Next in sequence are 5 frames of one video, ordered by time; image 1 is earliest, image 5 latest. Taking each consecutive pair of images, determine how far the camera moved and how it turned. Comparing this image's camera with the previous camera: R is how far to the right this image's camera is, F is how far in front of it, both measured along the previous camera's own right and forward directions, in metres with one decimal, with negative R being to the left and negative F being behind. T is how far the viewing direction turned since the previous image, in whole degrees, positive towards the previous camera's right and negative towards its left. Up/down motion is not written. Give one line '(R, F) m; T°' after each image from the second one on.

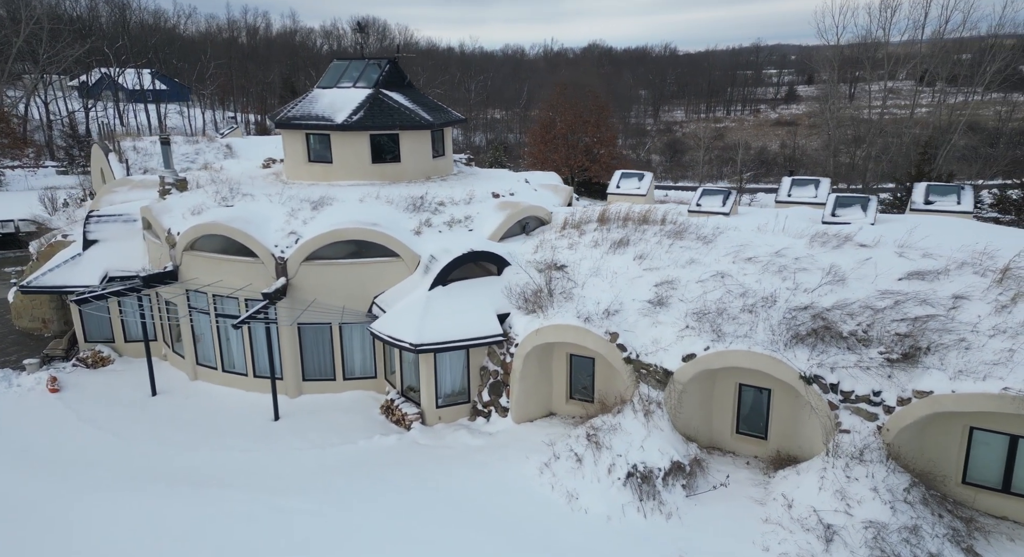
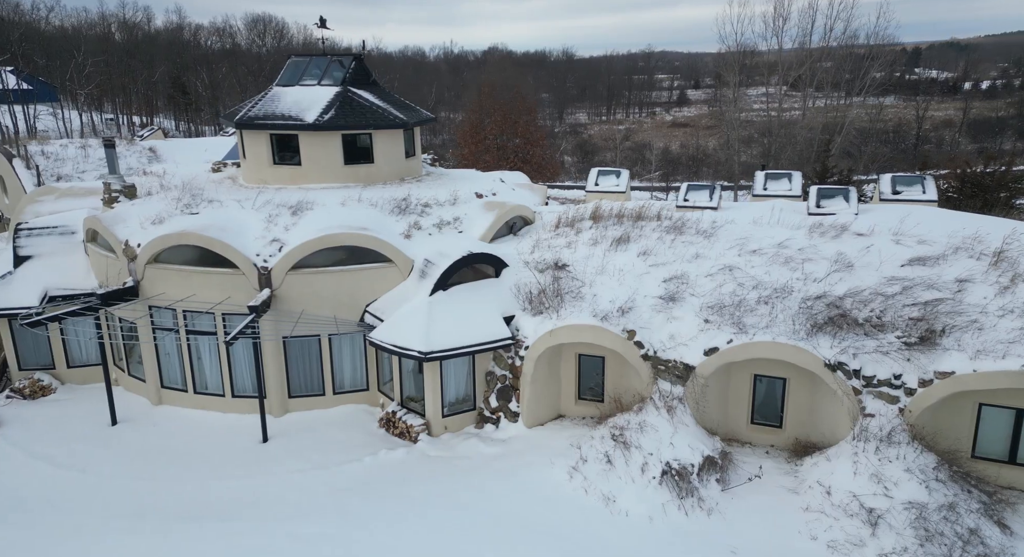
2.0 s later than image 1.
(-2.4, +0.7) m; +7°
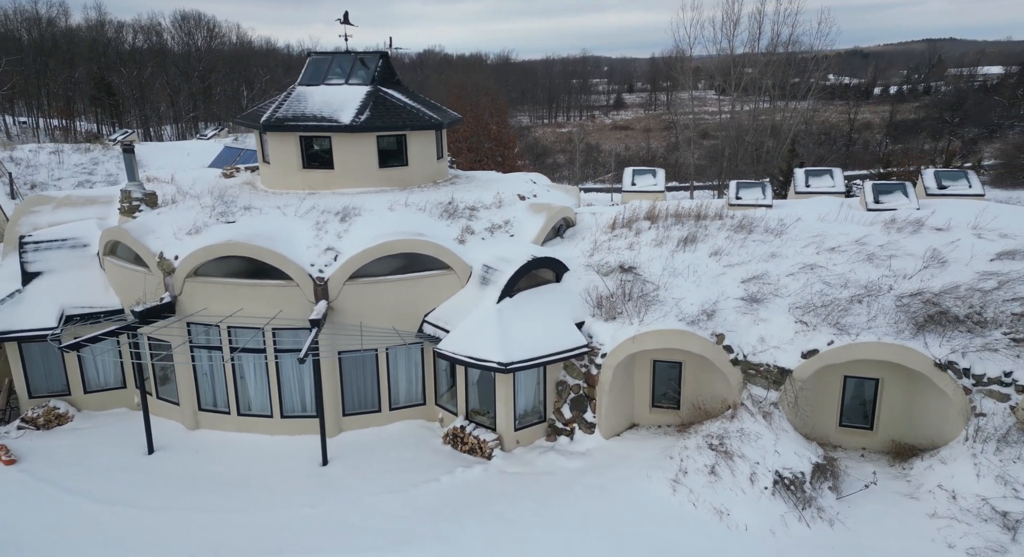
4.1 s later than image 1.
(-3.0, +1.1) m; +3°
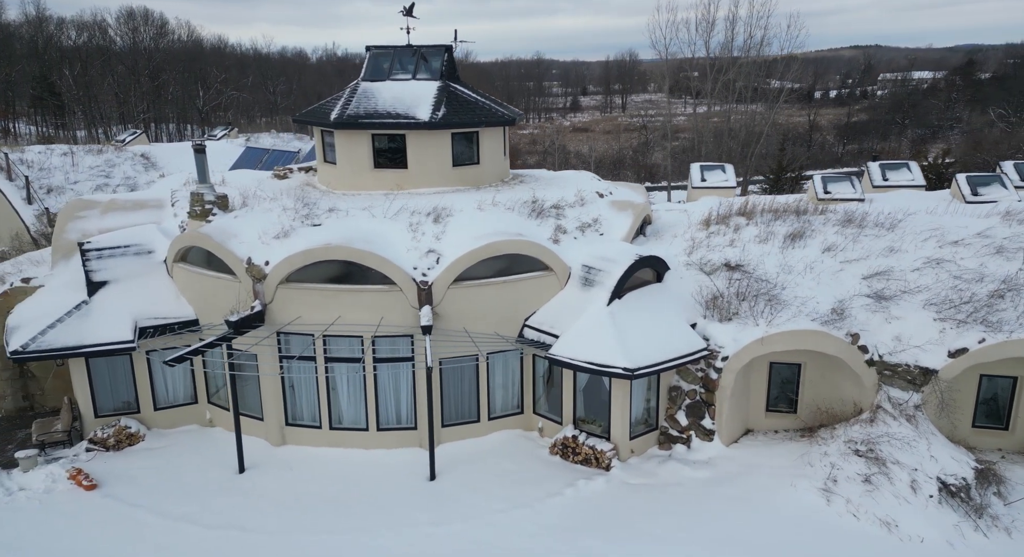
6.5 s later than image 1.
(-3.4, +1.0) m; +2°
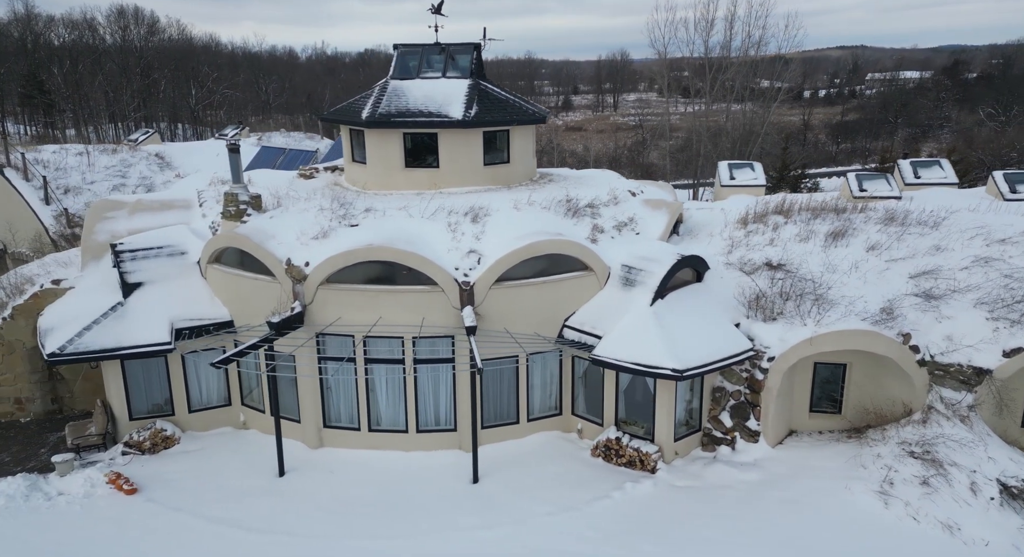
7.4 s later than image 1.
(-1.0, +0.2) m; 0°
